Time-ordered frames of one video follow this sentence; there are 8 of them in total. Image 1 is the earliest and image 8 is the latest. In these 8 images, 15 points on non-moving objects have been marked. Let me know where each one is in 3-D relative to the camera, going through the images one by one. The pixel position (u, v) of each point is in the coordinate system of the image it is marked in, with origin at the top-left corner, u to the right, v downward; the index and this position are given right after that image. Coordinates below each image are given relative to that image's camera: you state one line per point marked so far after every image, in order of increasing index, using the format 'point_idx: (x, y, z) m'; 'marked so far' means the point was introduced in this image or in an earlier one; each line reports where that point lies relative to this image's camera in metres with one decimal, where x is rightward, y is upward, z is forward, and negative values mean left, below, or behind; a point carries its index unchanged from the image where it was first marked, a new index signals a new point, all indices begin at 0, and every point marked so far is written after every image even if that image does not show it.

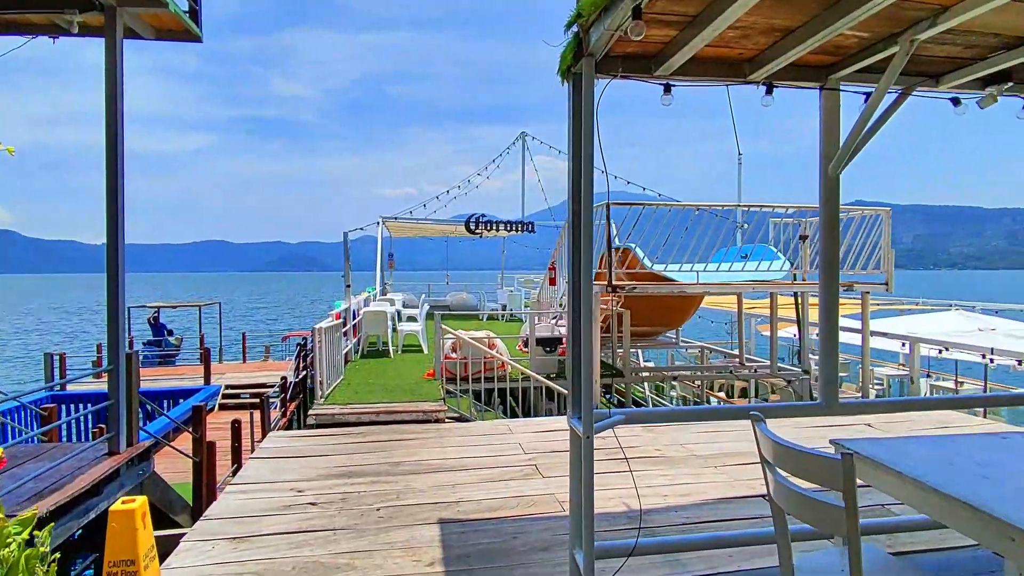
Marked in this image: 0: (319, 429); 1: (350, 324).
0: (-2.1, -1.5, +6.0) m
1: (-2.8, -0.7, +9.7) m
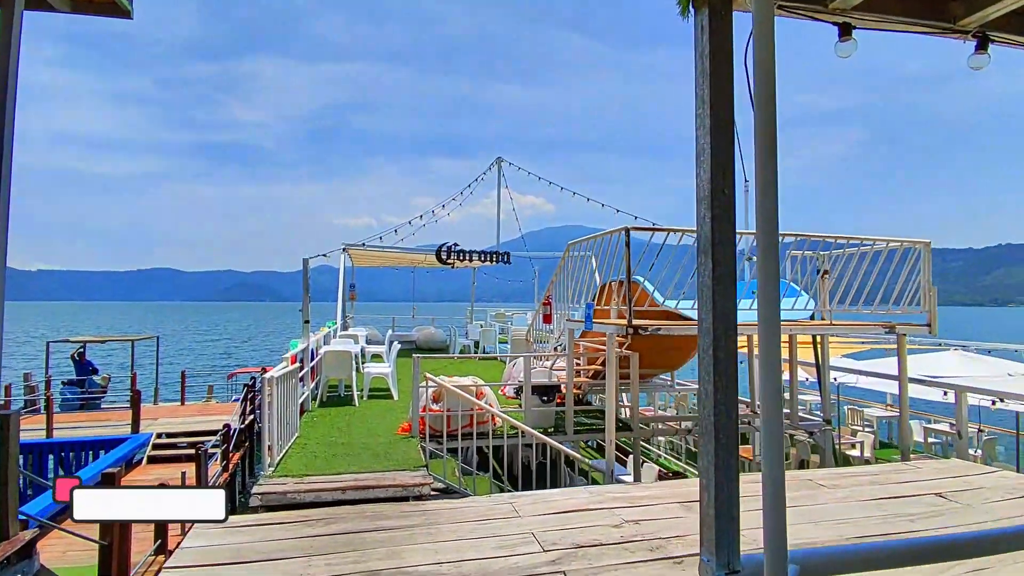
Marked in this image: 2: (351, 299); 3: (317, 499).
0: (-2.0, -1.9, +4.6) m
1: (-3.0, -1.2, +8.2) m
2: (-5.4, -0.4, +18.9) m
3: (-1.8, -1.9, +5.0) m
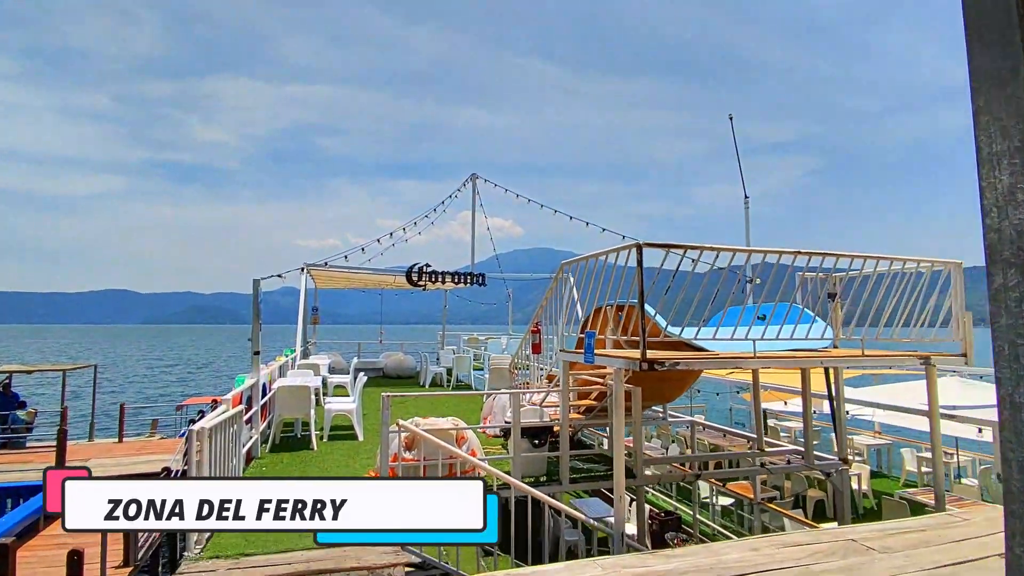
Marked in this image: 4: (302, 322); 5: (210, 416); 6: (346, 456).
0: (-2.0, -2.1, +3.4) m
1: (-3.2, -1.5, +7.0) m
2: (-6.3, -1.1, +17.6) m
3: (-1.8, -2.1, +3.9) m
4: (-5.6, -0.9, +14.9) m
5: (-2.9, -1.2, +5.5) m
6: (-2.2, -2.2, +7.1) m
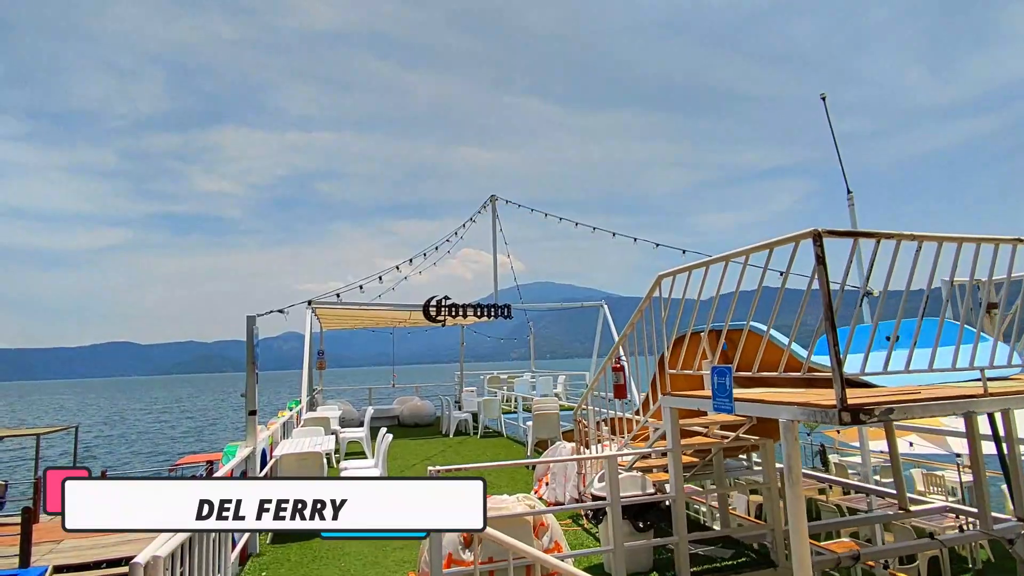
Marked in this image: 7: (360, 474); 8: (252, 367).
0: (-1.3, -2.2, +1.7) m
1: (-2.5, -1.9, +5.3) m
2: (-5.5, -2.3, +15.9) m
3: (-1.0, -2.2, +2.1) m
4: (-4.9, -1.9, +13.2) m
5: (-2.2, -1.5, +3.8) m
6: (-1.4, -2.5, +5.4) m
7: (-1.8, -2.2, +6.5) m
8: (-2.7, -0.8, +5.7) m
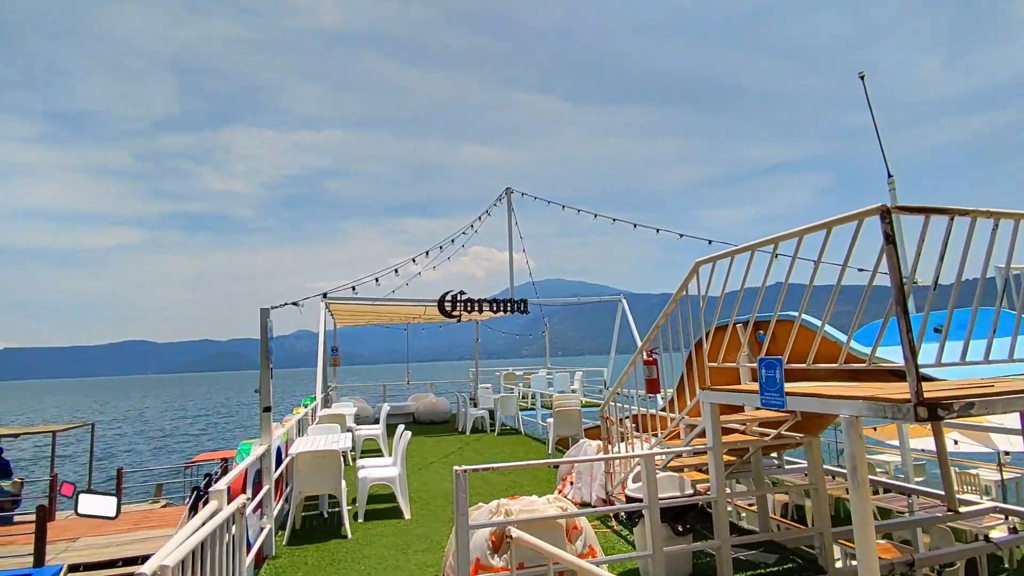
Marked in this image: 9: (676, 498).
0: (-1.1, -2.1, +1.4) m
1: (-2.2, -1.8, +5.1) m
2: (-5.0, -2.2, +15.7) m
3: (-0.8, -2.1, +1.9) m
4: (-4.5, -1.8, +13.1) m
5: (-2.0, -1.4, +3.5) m
6: (-1.1, -2.4, +5.1) m
7: (-1.5, -2.1, +6.2) m
8: (-2.4, -0.7, +5.5) m
9: (+1.2, -1.6, +4.2) m
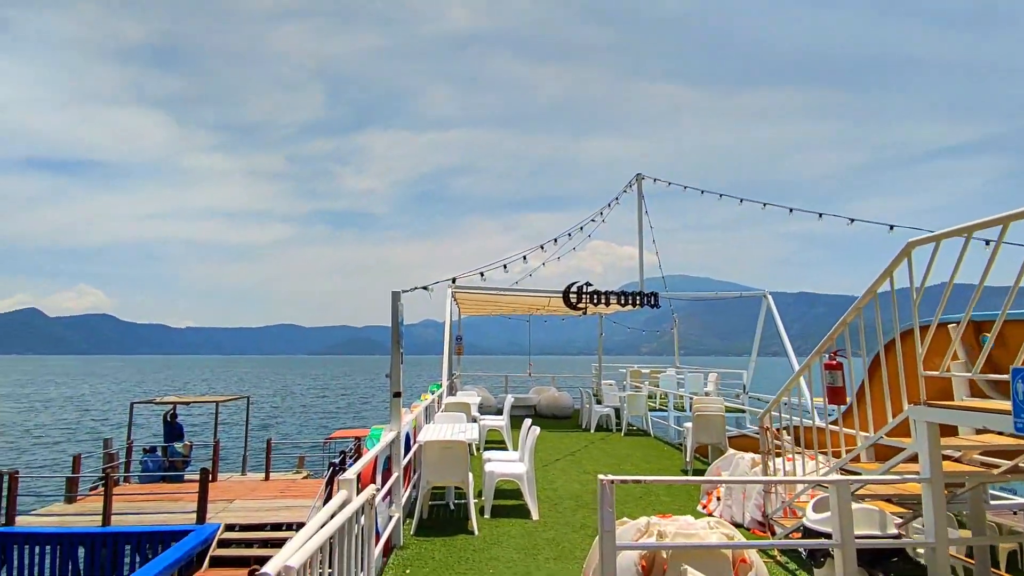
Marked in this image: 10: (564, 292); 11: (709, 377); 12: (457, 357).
0: (-0.7, -2.0, +1.1) m
1: (-1.0, -1.7, +4.9) m
2: (-1.5, -1.9, +15.9) m
3: (-0.3, -2.0, +1.5) m
4: (-1.5, -1.5, +13.2) m
5: (-1.1, -1.2, +3.4) m
6: (+0.1, -2.3, +4.8) m
7: (-0.1, -1.9, +5.9) m
8: (-1.1, -0.6, +5.4) m
9: (+2.2, -1.5, +3.4) m
10: (+1.1, -0.1, +11.8) m
11: (+5.0, -2.2, +13.9) m
12: (-1.6, -2.1, +16.4) m
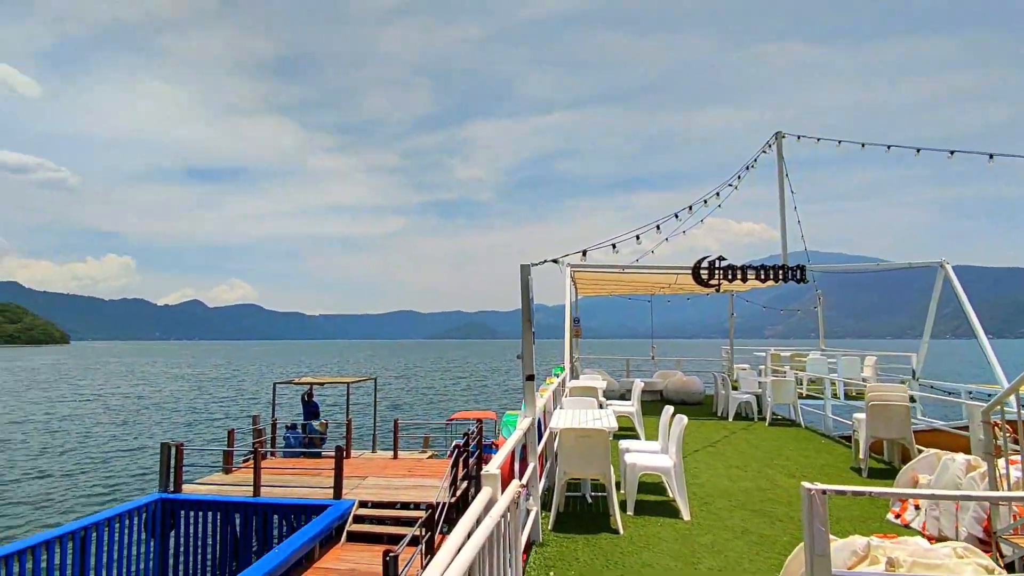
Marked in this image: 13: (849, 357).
0: (-0.2, -1.8, +0.7) m
1: (+0.2, -1.4, +4.5) m
2: (+1.8, -1.4, +15.4) m
3: (+0.2, -1.9, +1.0) m
4: (+1.3, -1.0, +12.7) m
5: (-0.2, -1.1, +3.0) m
6: (+1.2, -2.0, +4.1) m
7: (+1.3, -1.6, +5.3) m
8: (+0.1, -0.3, +4.9) m
9: (+3.0, -1.2, +2.3) m
10: (+3.6, +0.4, +10.8) m
11: (+7.8, -1.6, +12.1) m
12: (+1.8, -1.5, +15.9) m
13: (+7.5, -1.5, +12.4) m
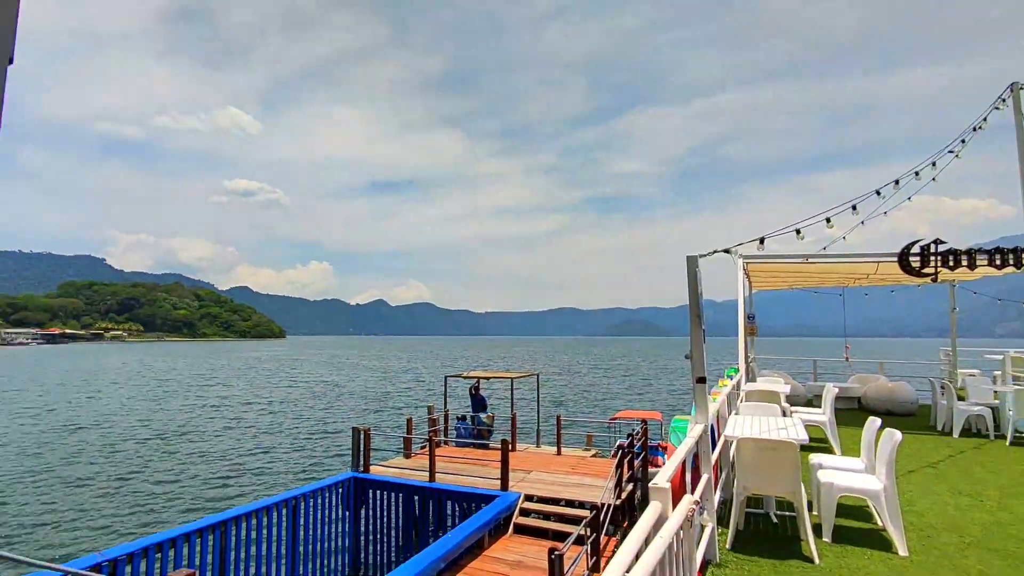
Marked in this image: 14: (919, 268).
0: (0.0, -1.8, +0.6) m
1: (+1.4, -1.4, +4.1) m
2: (+6.1, -1.2, +14.0) m
3: (+0.5, -1.9, +0.7) m
4: (+4.8, -0.9, +11.6) m
5: (+0.6, -1.0, +2.7) m
6: (+2.4, -2.0, +3.4) m
7: (+2.7, -1.6, +4.5) m
8: (+1.5, -0.3, +4.5) m
9: (+3.6, -1.2, +1.2) m
10: (+6.4, +0.6, +9.2) m
11: (+10.9, -1.3, +9.3) m
12: (+6.2, -1.3, +14.6) m
13: (+10.7, -1.3, +9.6) m
14: (+7.1, +0.4, +9.7) m
